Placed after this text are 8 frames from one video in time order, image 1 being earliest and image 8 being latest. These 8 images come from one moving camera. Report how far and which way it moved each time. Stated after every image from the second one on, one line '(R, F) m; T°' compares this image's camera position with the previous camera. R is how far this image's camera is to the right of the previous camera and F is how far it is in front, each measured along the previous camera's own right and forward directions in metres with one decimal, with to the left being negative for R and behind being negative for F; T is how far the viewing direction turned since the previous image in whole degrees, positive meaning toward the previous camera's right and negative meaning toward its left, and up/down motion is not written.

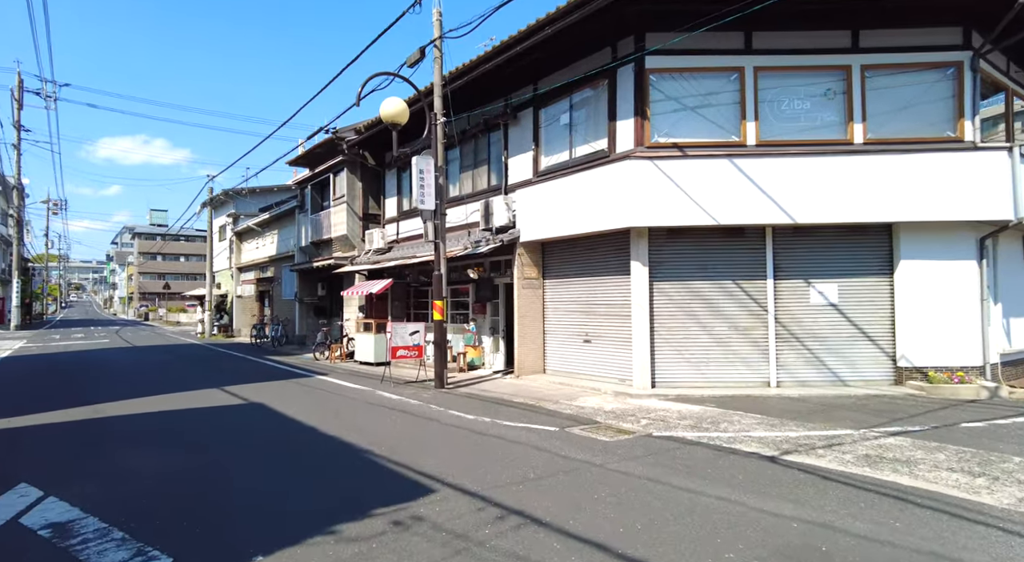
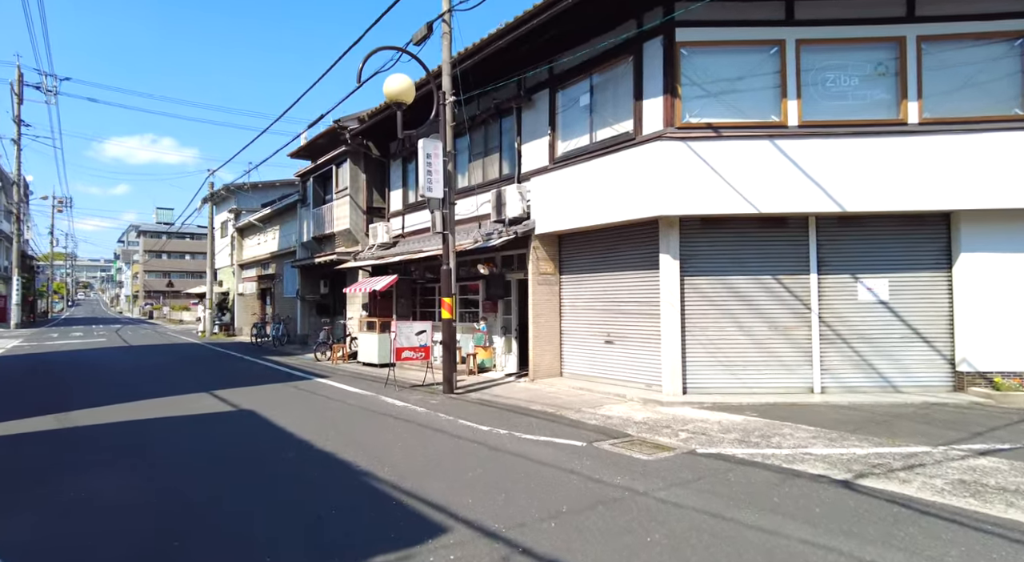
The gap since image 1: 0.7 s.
(-0.2, +1.1) m; -1°
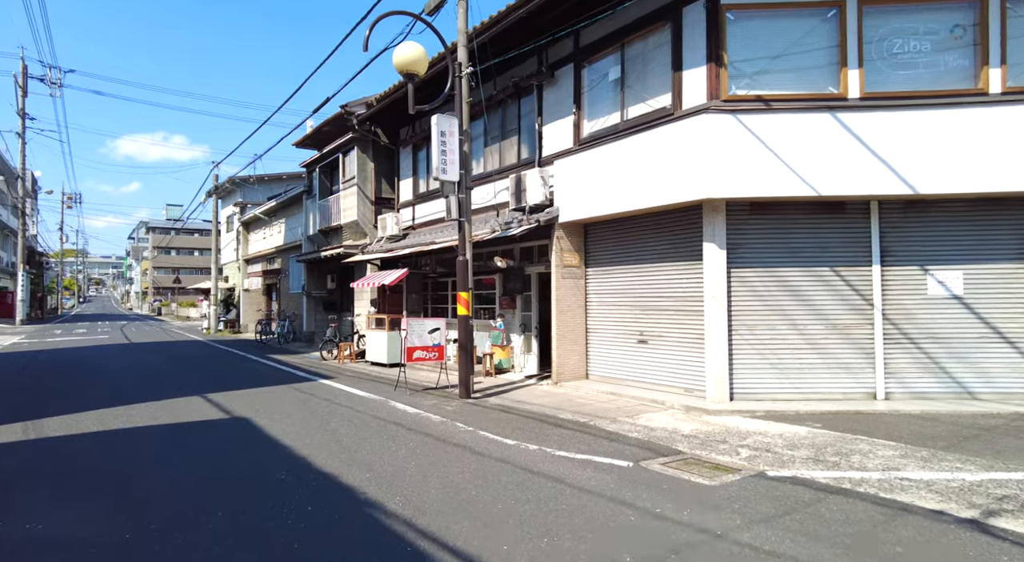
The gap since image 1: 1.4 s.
(-0.3, +1.2) m; -1°
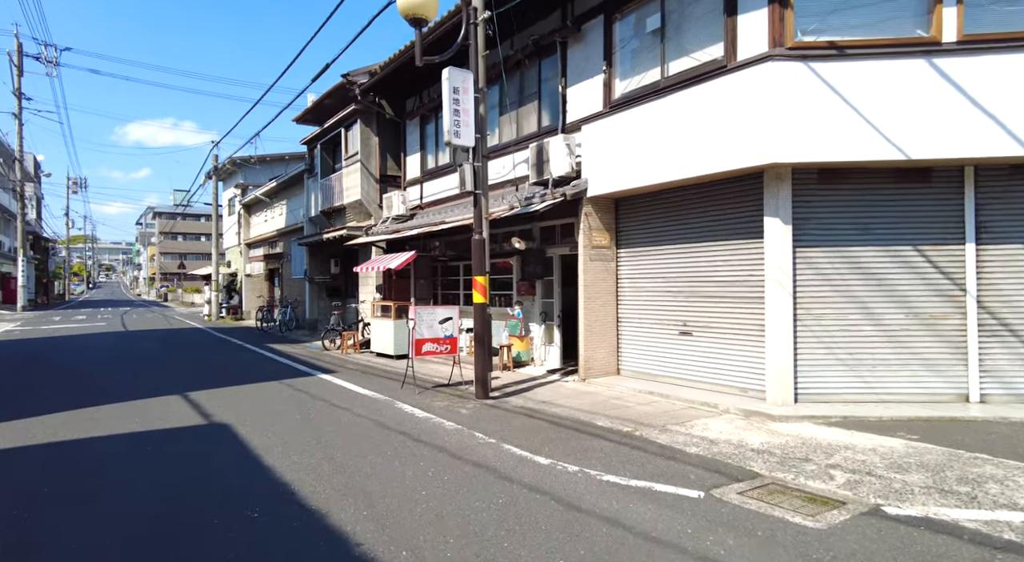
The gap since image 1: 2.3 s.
(-0.2, +1.4) m; -1°
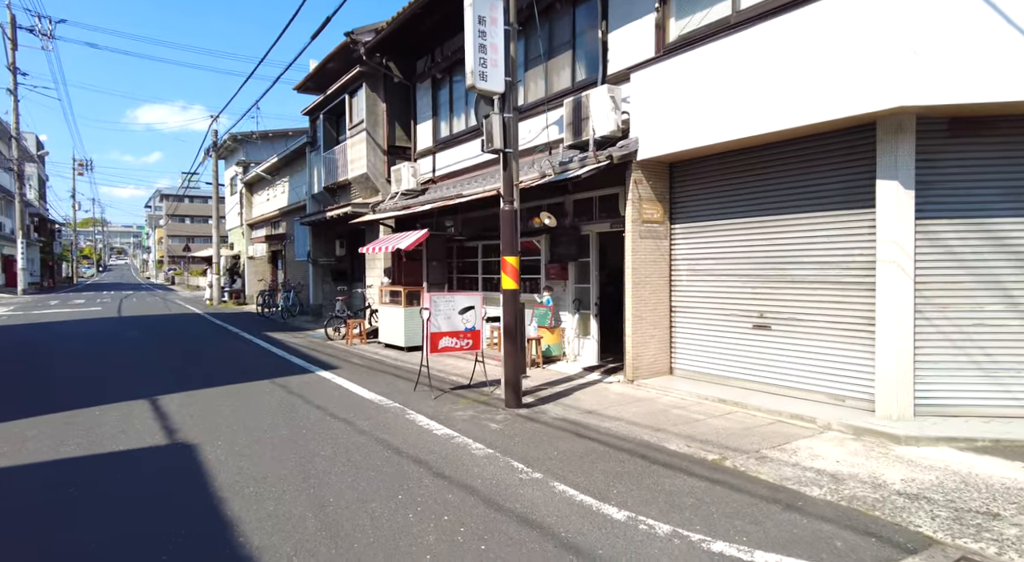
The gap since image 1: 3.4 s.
(-0.4, +1.7) m; -1°
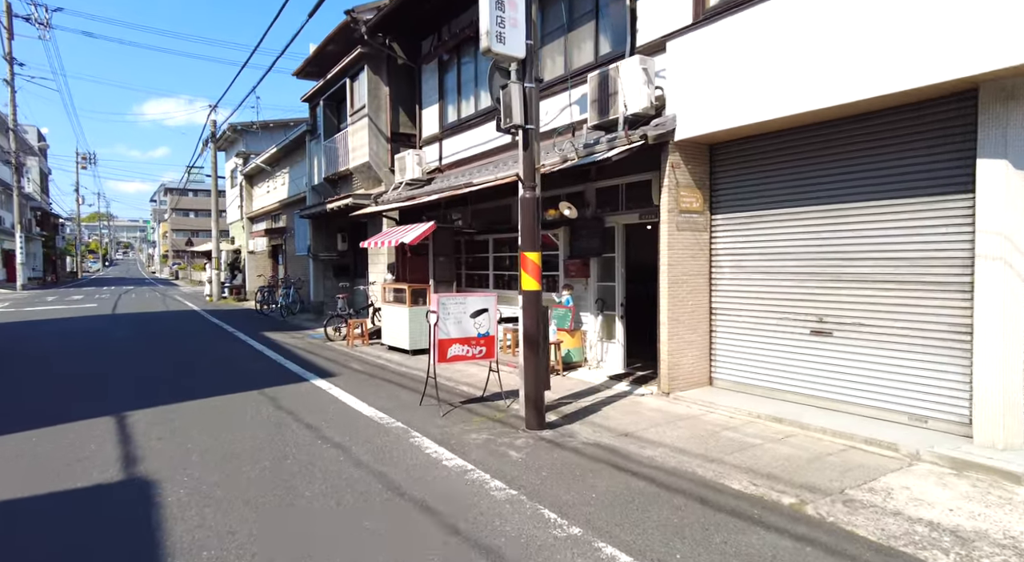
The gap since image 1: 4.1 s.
(-0.2, +1.1) m; -1°
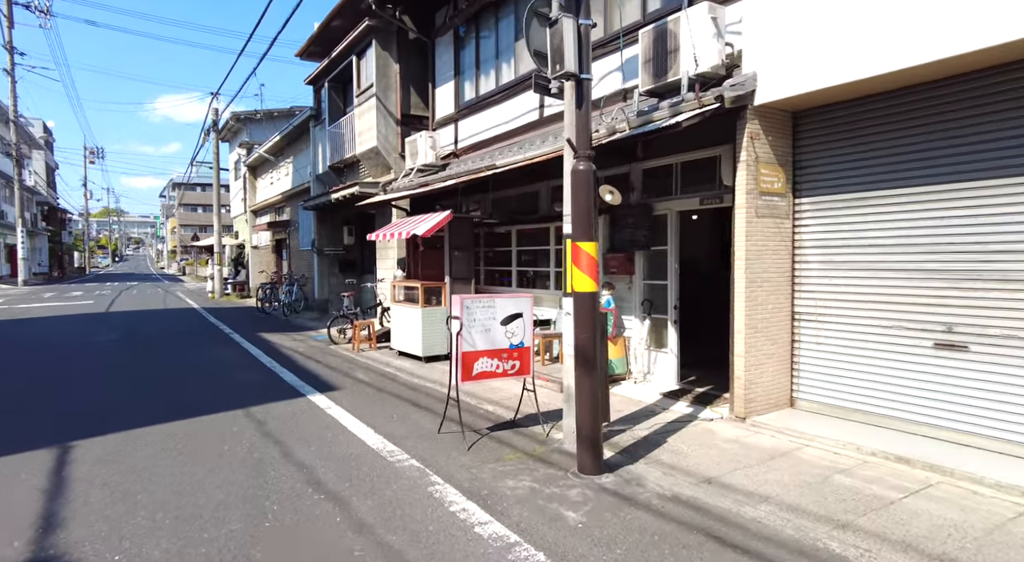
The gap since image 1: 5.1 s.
(-0.3, +1.5) m; -1°
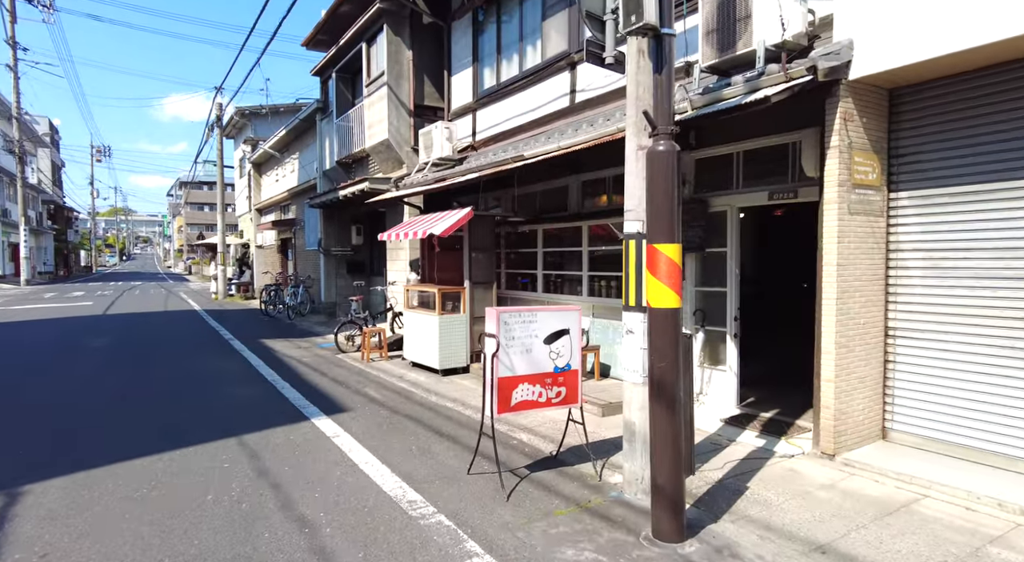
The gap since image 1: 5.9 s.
(-0.3, +1.0) m; -1°
